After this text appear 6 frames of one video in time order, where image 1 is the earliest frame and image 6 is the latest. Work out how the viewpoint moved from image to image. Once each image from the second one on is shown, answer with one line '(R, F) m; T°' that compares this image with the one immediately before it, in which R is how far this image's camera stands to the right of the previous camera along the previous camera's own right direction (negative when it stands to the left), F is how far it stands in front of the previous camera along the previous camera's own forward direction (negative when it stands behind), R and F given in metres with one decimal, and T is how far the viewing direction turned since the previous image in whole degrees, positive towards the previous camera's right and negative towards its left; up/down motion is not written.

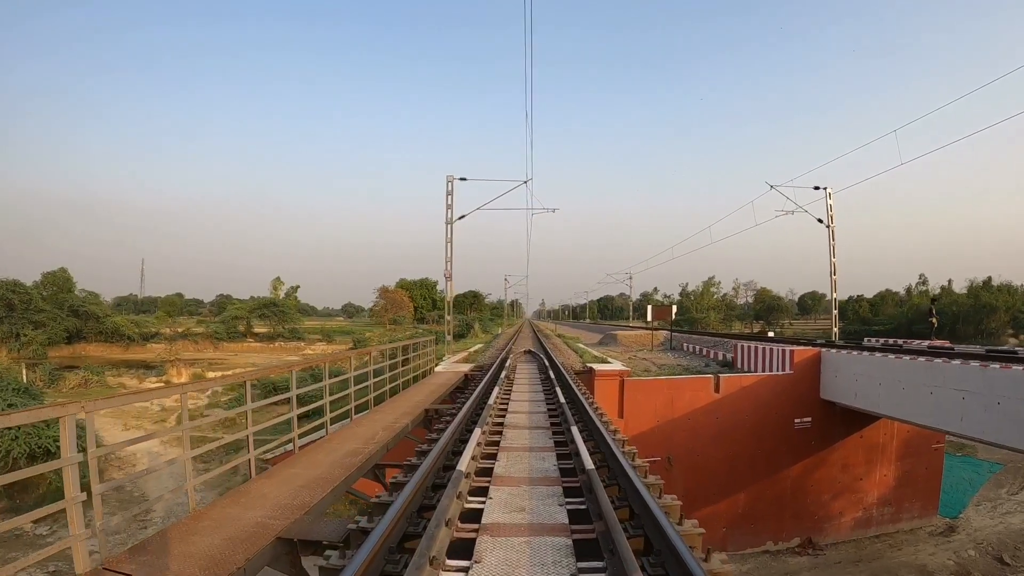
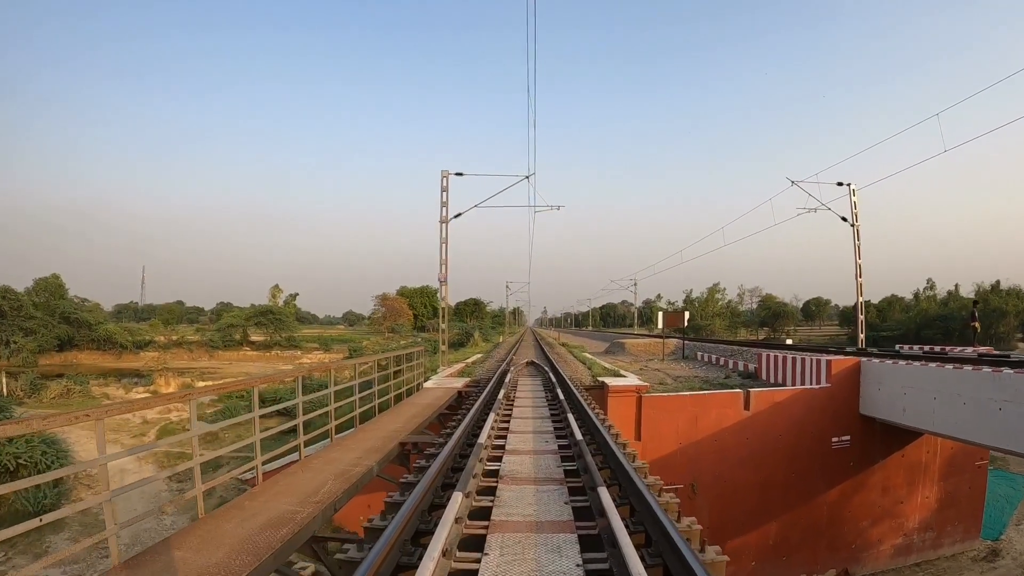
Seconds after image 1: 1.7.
(0.0, +1.1) m; 0°
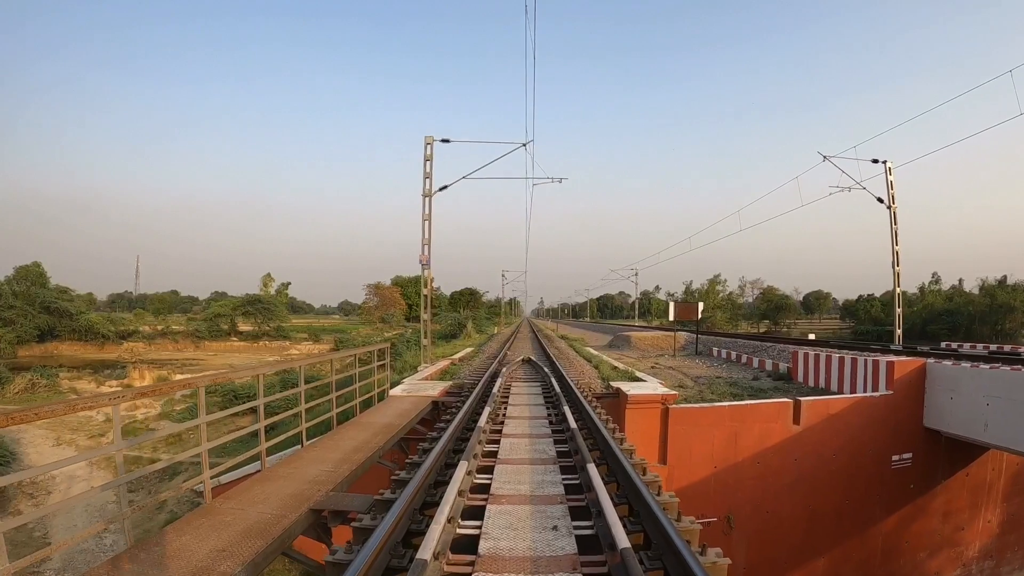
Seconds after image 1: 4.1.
(+0.1, +1.7) m; 0°
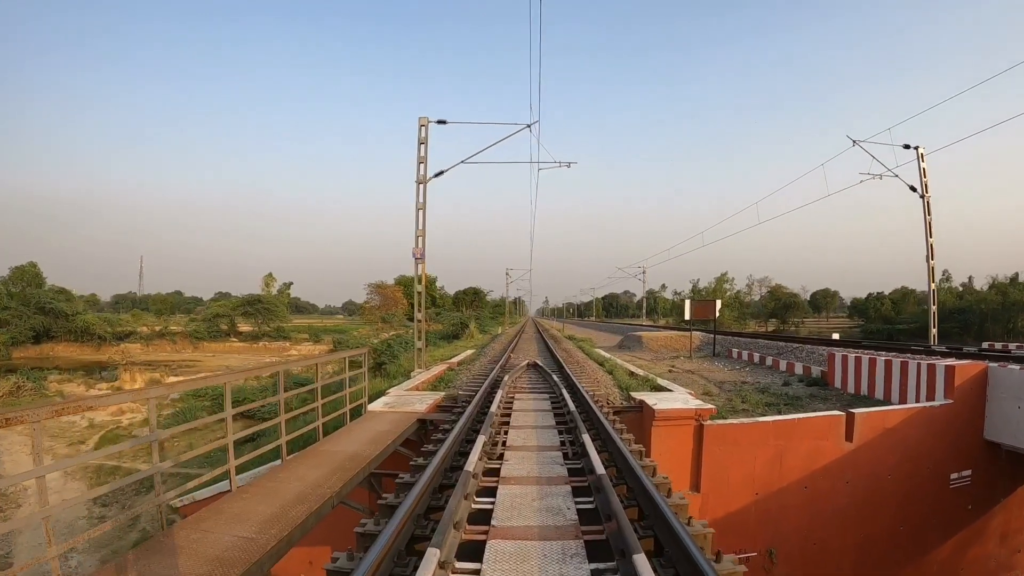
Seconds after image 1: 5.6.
(0.0, +1.0) m; 0°
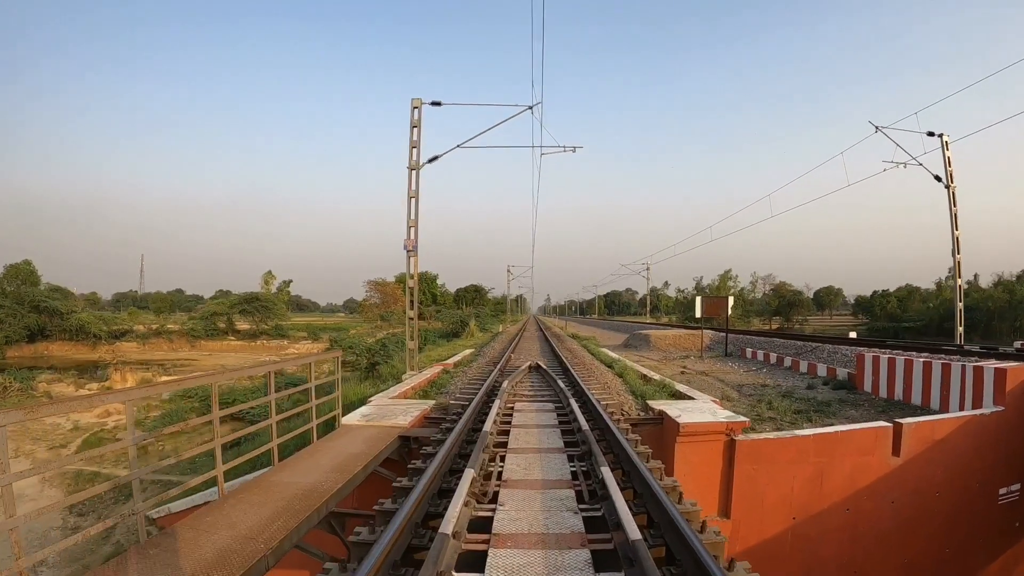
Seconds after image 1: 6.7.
(0.0, +0.7) m; 0°
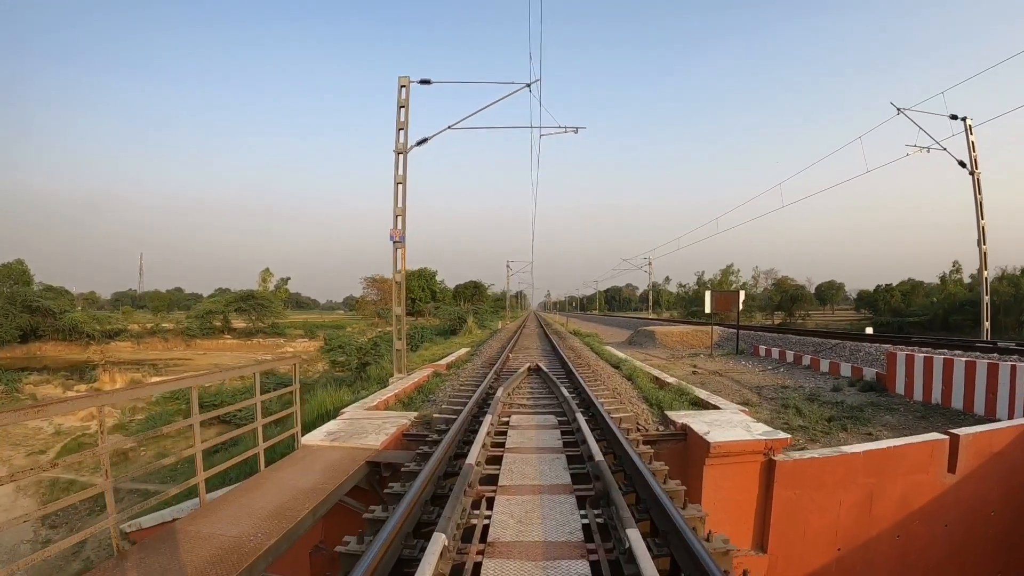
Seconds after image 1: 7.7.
(0.0, +0.7) m; 0°
